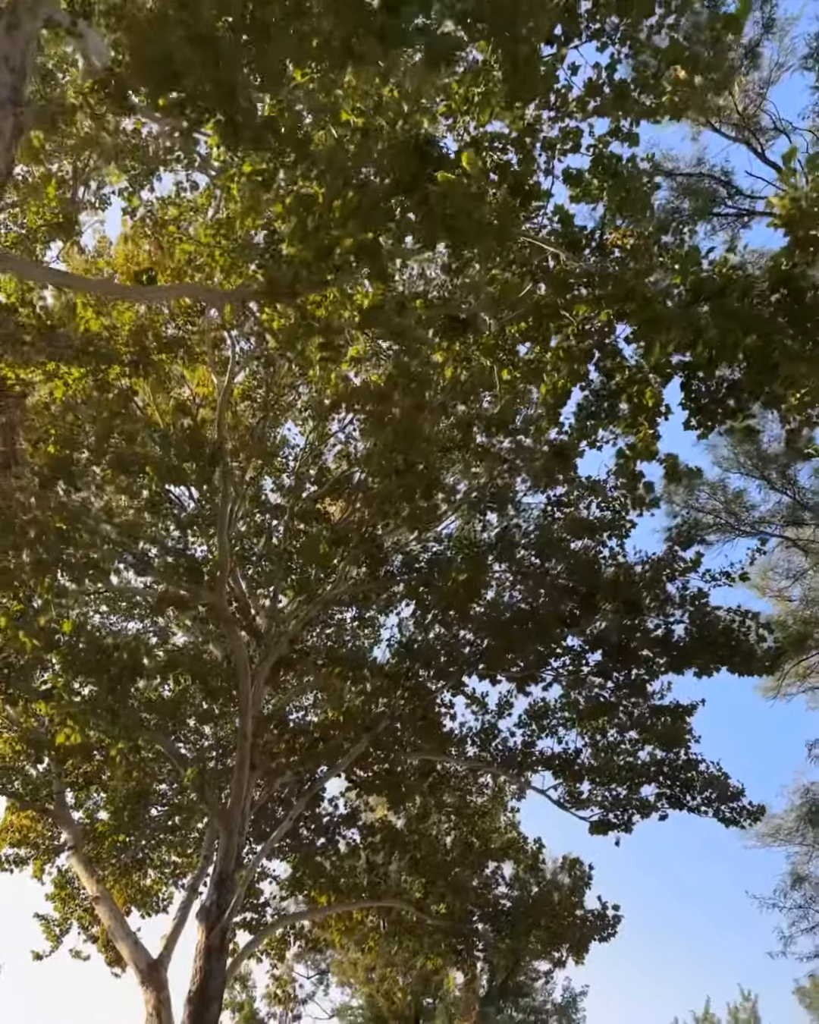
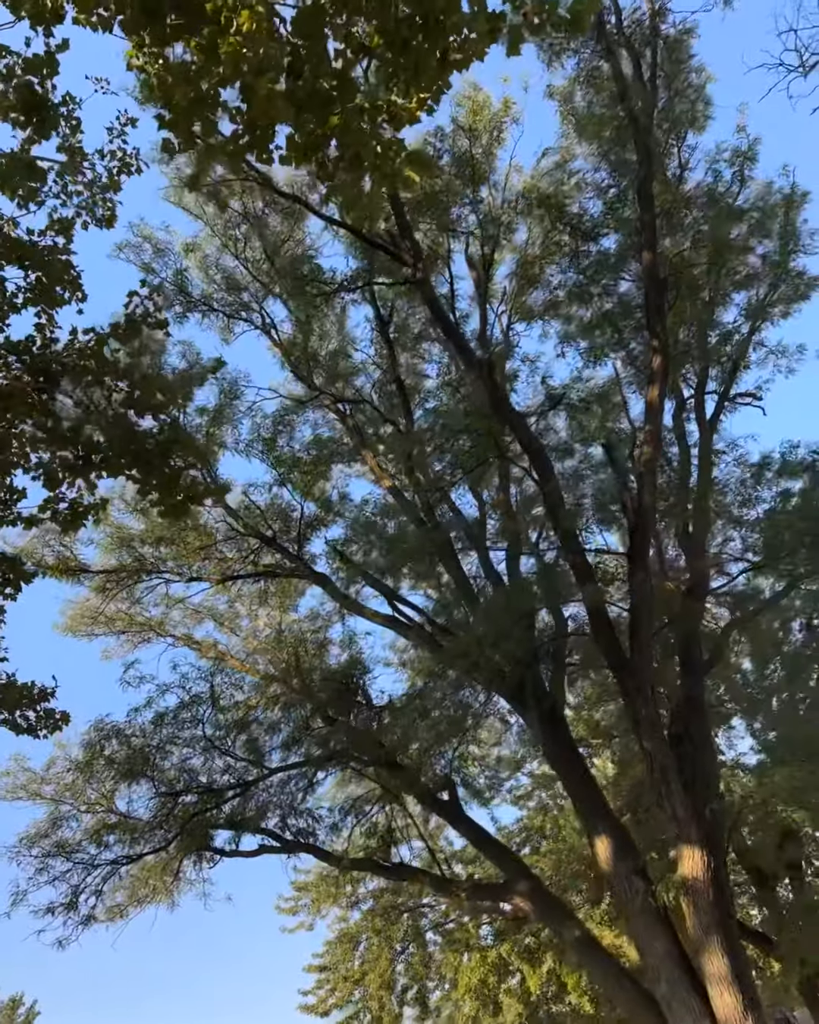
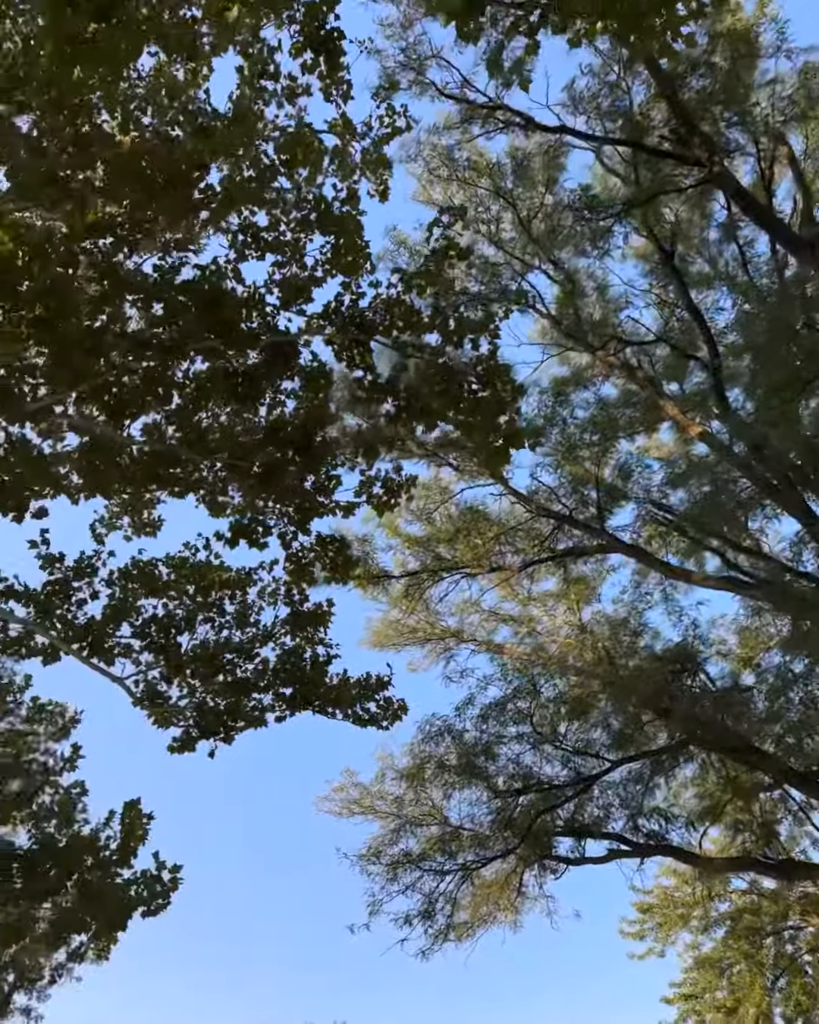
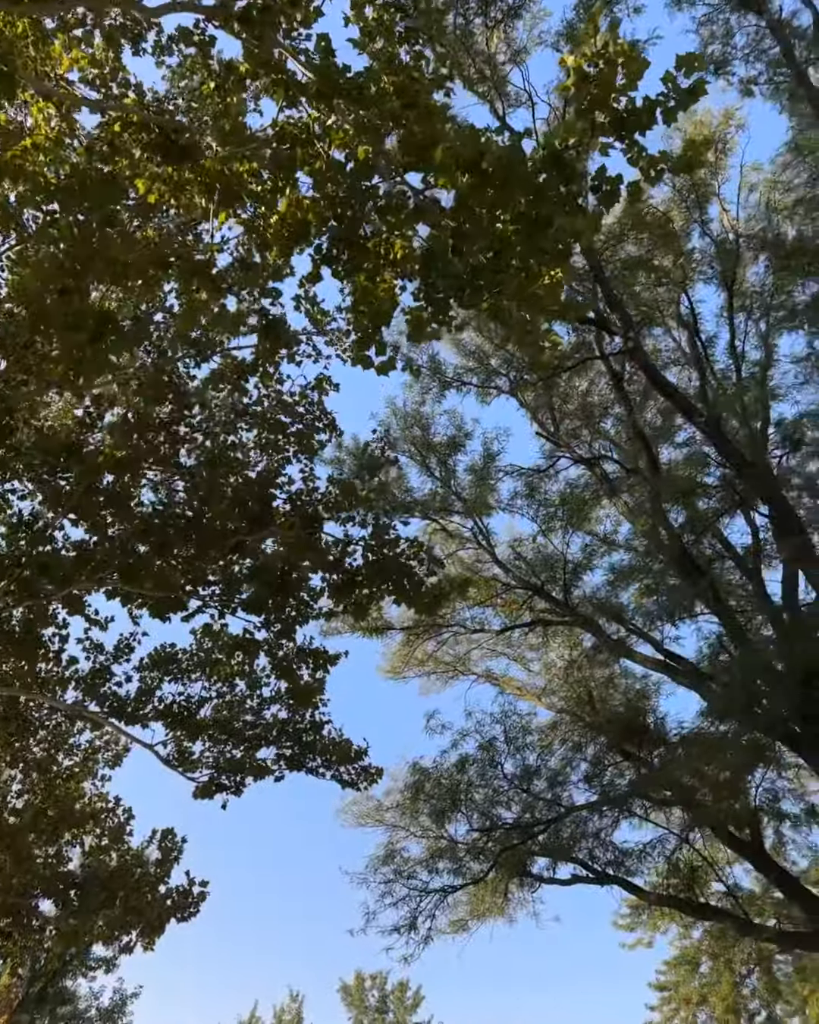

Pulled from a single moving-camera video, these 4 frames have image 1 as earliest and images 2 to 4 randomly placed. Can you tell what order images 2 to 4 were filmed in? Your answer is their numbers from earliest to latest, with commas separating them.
4, 2, 3
